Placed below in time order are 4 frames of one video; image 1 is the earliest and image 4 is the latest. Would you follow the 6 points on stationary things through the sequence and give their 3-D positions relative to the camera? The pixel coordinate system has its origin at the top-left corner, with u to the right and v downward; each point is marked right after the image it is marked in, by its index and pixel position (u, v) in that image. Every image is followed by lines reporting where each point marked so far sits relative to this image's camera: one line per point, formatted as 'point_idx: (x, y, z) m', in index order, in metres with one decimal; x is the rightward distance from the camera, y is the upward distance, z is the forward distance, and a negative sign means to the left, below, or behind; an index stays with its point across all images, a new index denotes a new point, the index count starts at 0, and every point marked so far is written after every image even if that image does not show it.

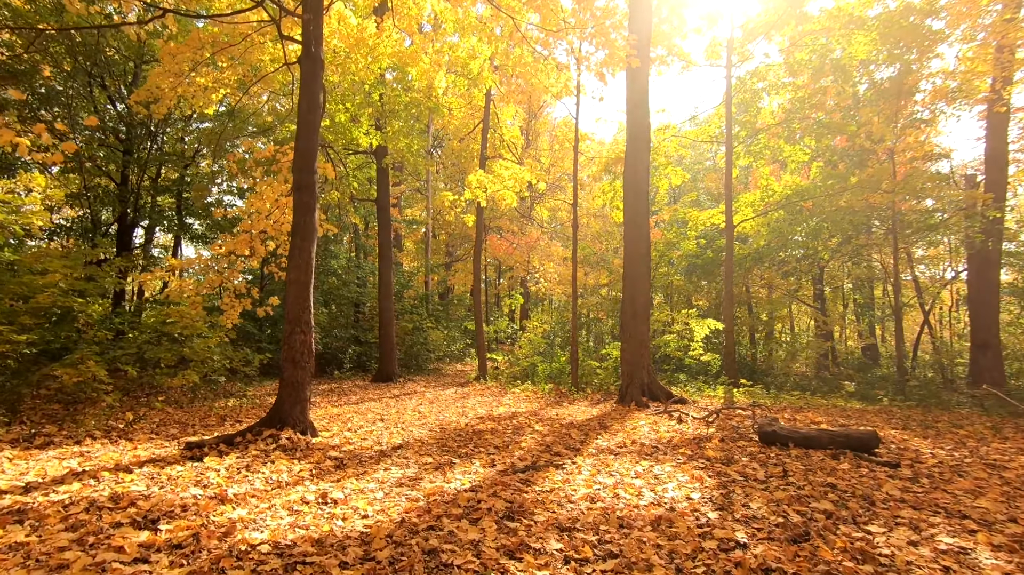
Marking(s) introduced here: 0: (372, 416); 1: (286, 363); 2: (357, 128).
0: (-1.8, -1.7, +7.0) m
1: (-2.2, -0.7, +5.2) m
2: (-3.2, +3.3, +11.1) m
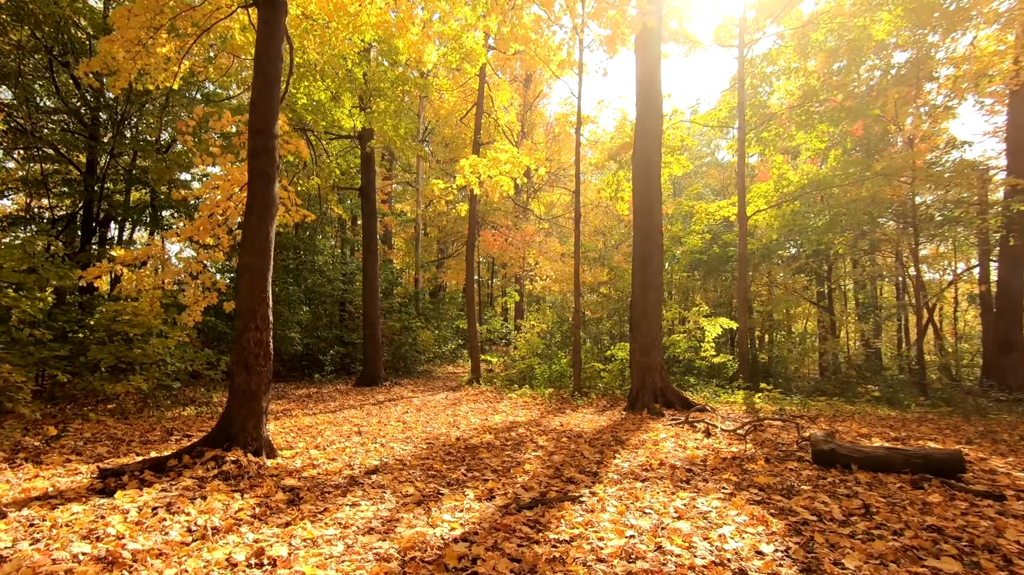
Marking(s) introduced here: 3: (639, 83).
0: (-1.8, -1.6, +6.0) m
1: (-2.2, -0.6, +4.3) m
2: (-3.3, +3.4, +10.1) m
3: (+1.9, +3.0, +8.2) m
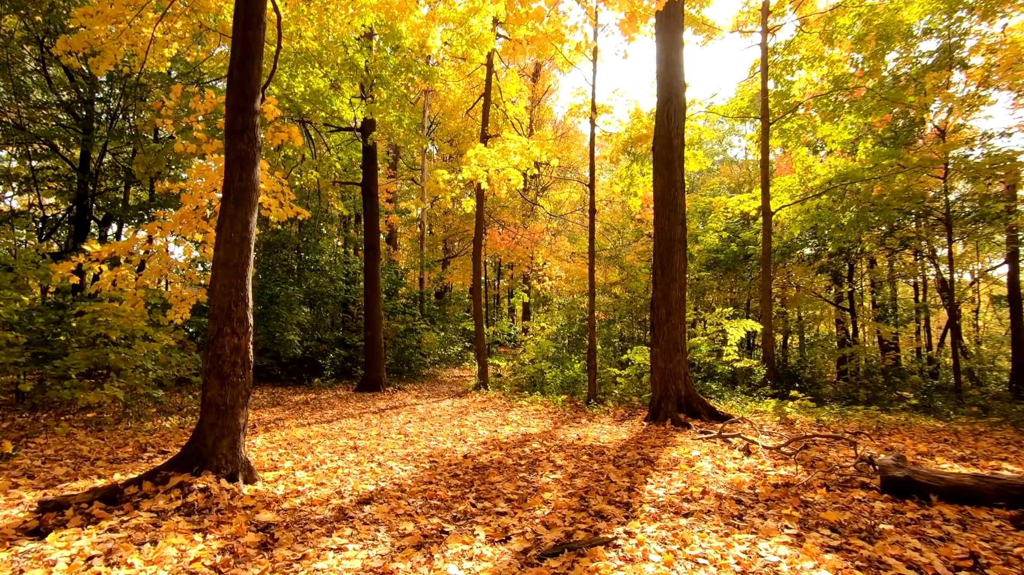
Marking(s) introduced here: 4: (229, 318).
0: (-1.7, -1.6, +5.4) m
1: (-2.1, -0.6, +3.7) m
2: (-3.1, +3.4, +9.6) m
3: (+2.1, +3.1, +7.5) m
4: (-2.0, -0.2, +3.8) m
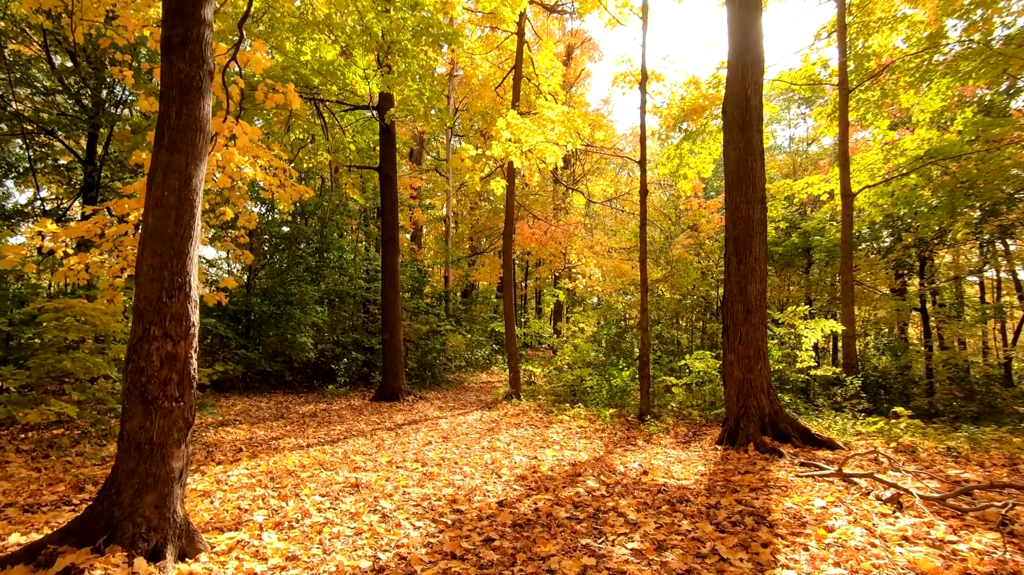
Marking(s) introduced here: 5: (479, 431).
0: (-1.3, -1.5, +4.2) m
1: (-1.8, -0.5, +2.5) m
2: (-2.5, +3.4, +8.4) m
3: (+2.5, +3.1, +6.2) m
4: (-1.7, -0.1, +2.6) m
5: (-0.4, -1.8, +6.8) m
